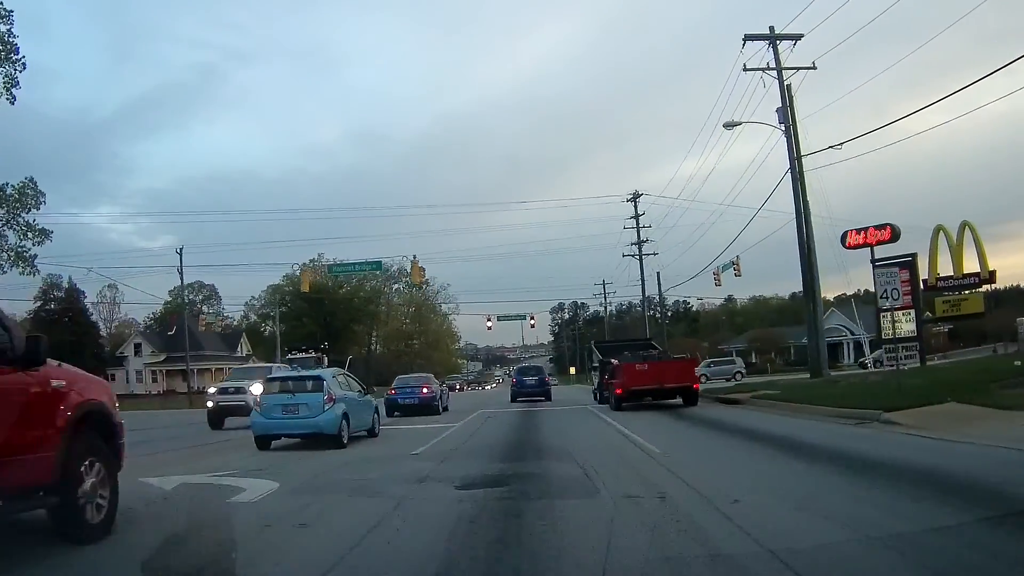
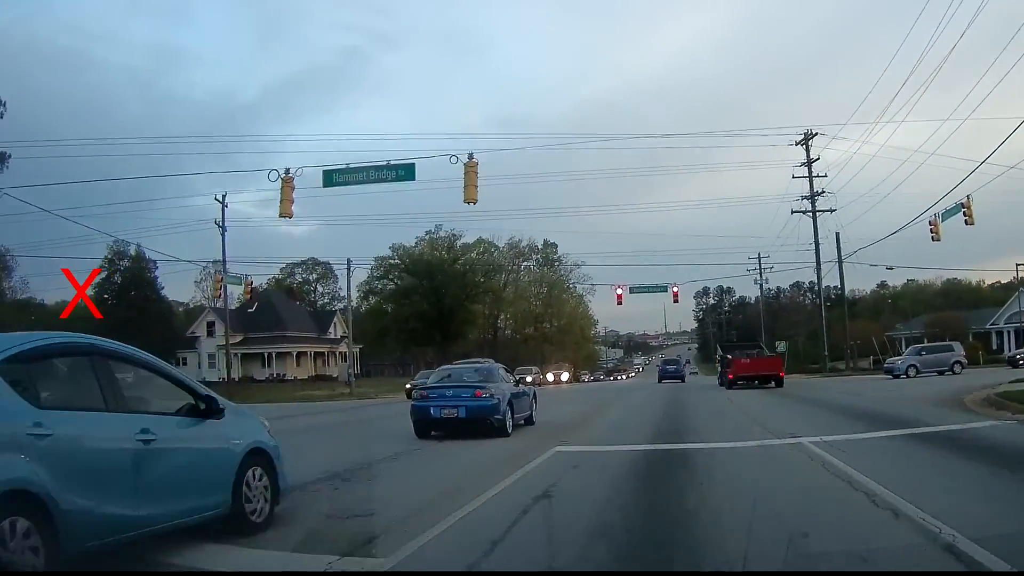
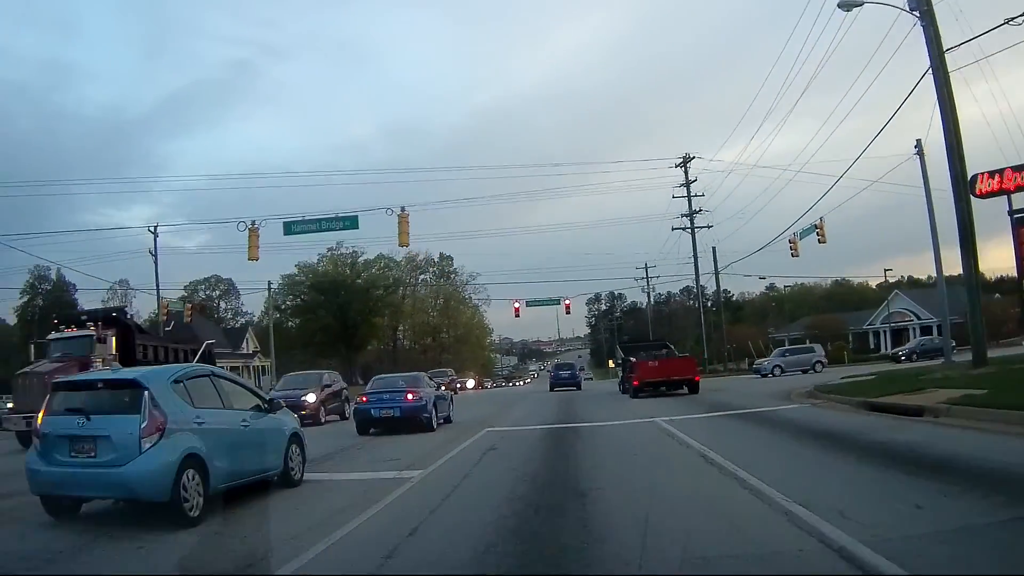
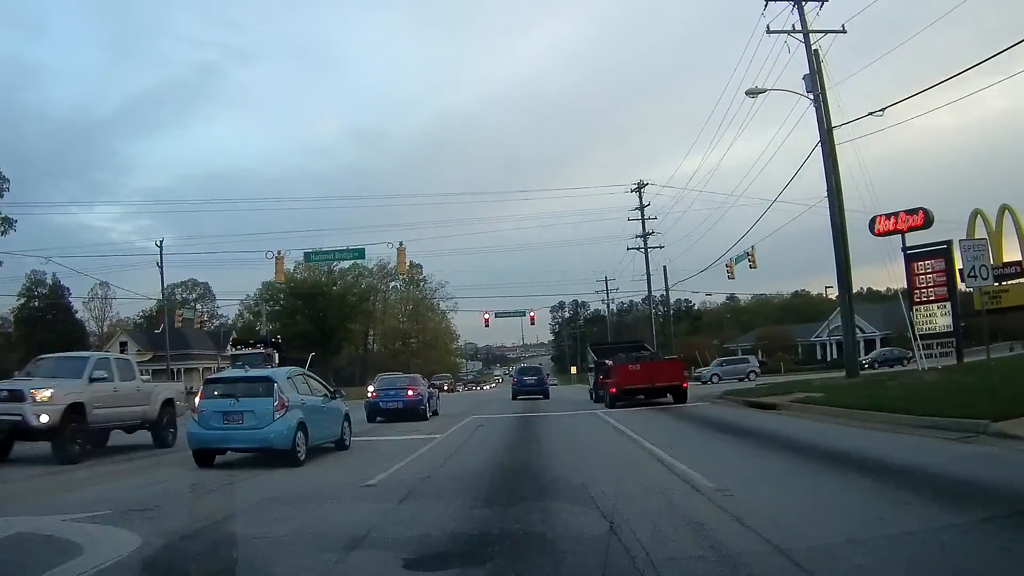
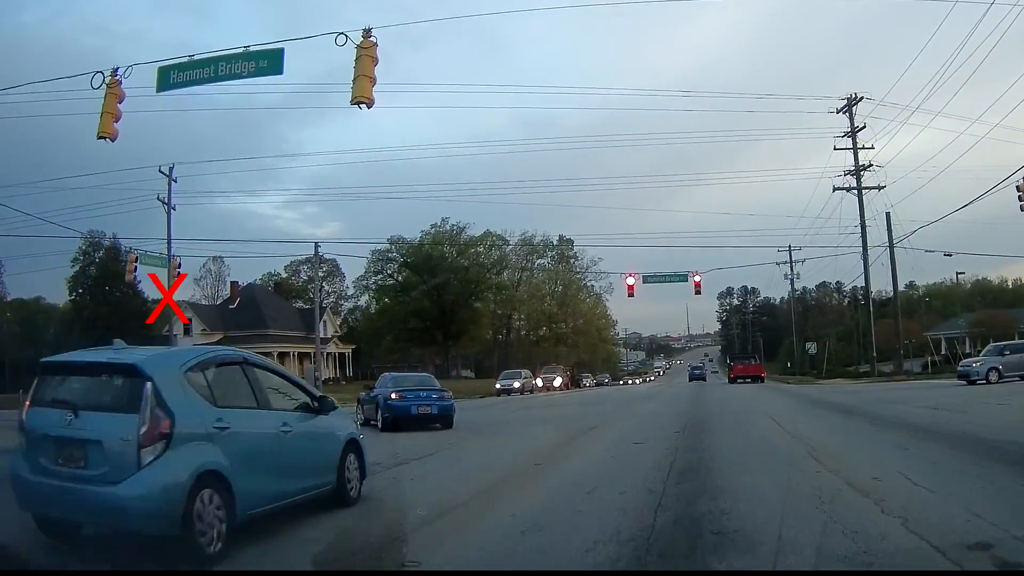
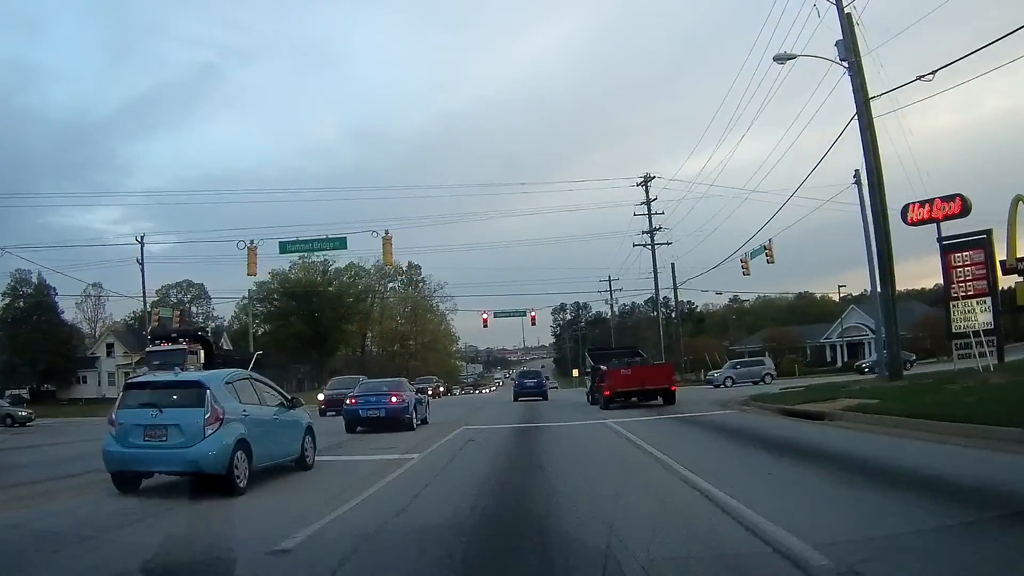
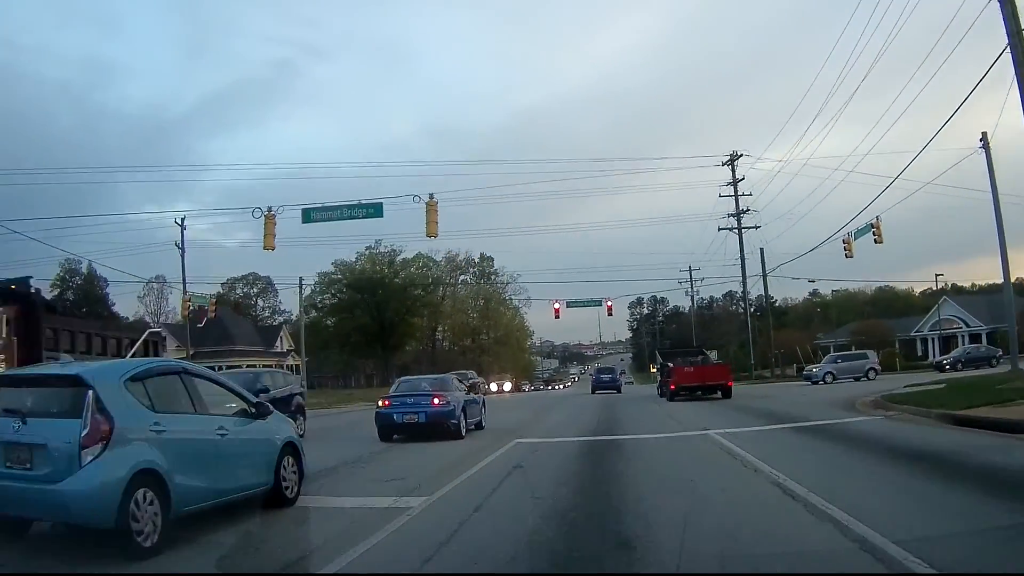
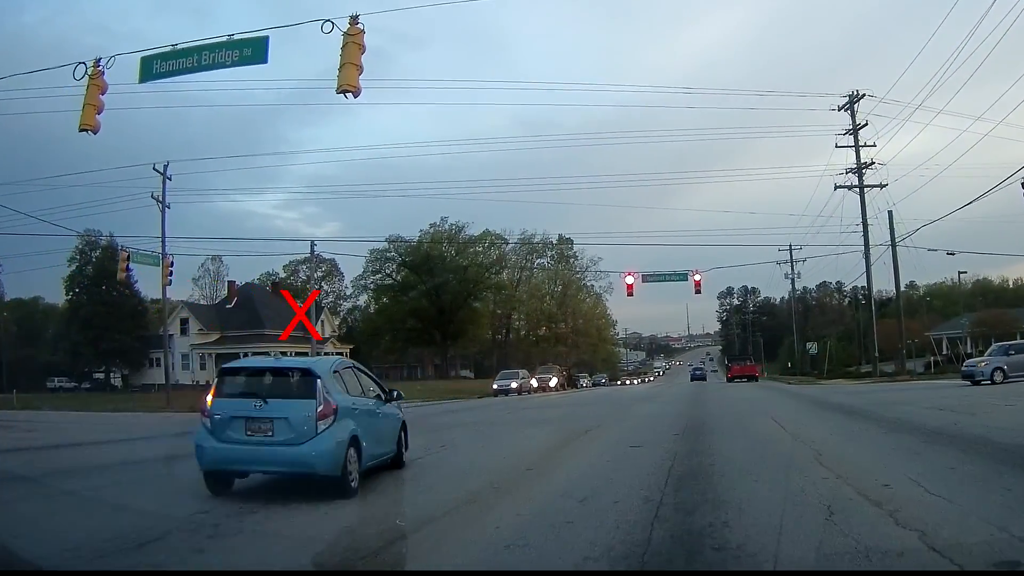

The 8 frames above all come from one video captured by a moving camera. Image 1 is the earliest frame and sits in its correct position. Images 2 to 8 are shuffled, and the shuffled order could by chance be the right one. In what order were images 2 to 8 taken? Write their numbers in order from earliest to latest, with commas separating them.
4, 6, 3, 7, 2, 5, 8
